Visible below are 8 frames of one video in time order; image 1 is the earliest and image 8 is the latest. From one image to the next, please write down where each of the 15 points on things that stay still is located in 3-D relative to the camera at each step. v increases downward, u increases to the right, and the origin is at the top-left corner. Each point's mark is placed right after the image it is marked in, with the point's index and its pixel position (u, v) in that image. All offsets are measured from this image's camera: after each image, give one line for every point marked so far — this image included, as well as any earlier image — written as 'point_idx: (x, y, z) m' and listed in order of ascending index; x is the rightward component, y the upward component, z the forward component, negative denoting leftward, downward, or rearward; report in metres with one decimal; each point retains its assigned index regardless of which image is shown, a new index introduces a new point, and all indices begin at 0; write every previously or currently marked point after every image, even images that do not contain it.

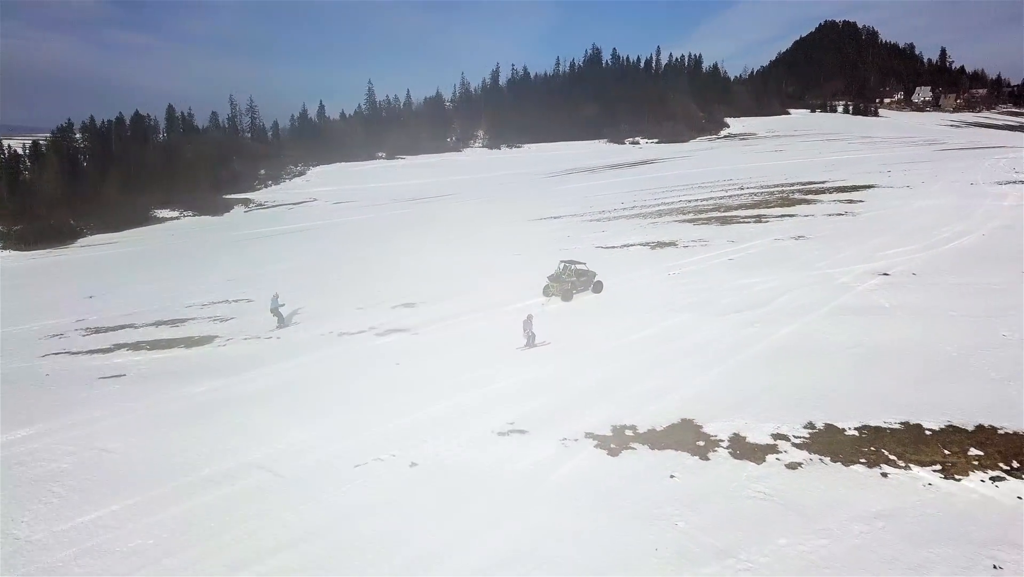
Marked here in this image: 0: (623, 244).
0: (+2.0, +0.9, +14.6) m
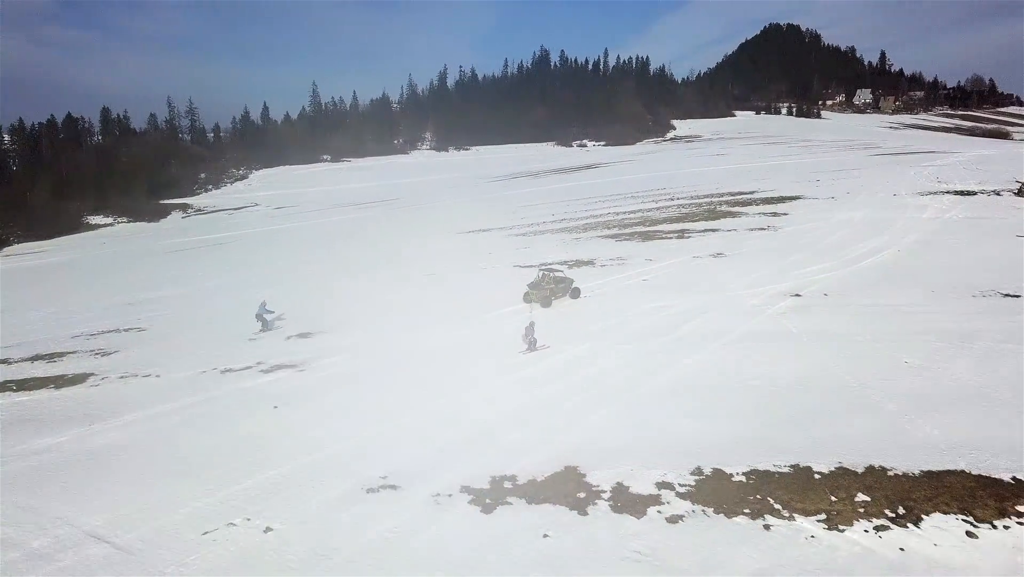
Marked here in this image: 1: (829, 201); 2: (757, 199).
0: (+0.5, +0.5, +14.2) m
1: (+7.6, +2.1, +18.9) m
2: (+6.1, +2.2, +19.8) m
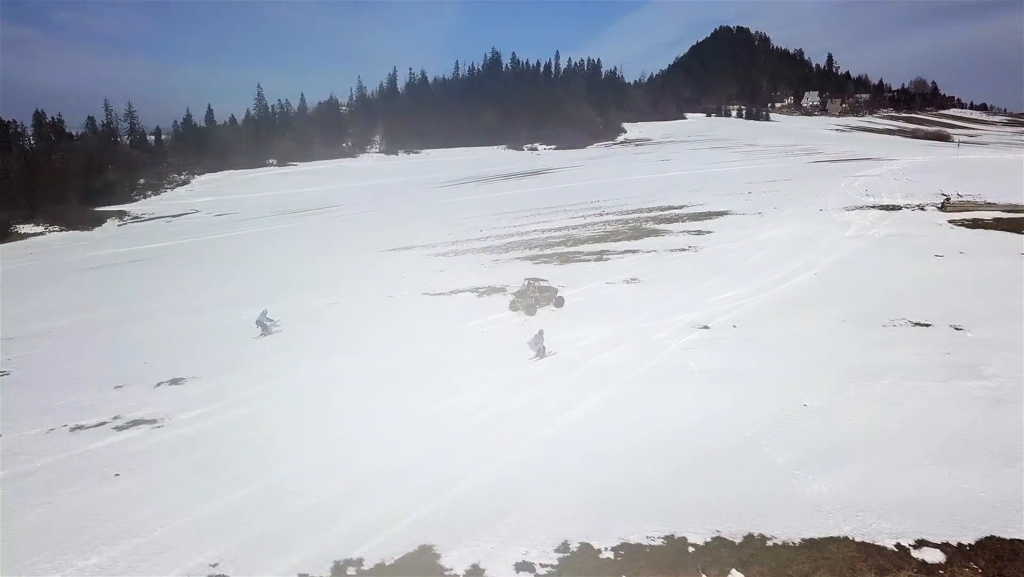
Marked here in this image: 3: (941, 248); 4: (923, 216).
0: (-1.0, 0.0, +13.6) m
1: (+5.8, +1.7, +18.7) m
2: (+4.2, +1.8, +19.5) m
3: (+8.5, +0.8, +15.6) m
4: (+9.5, +1.7, +18.4) m
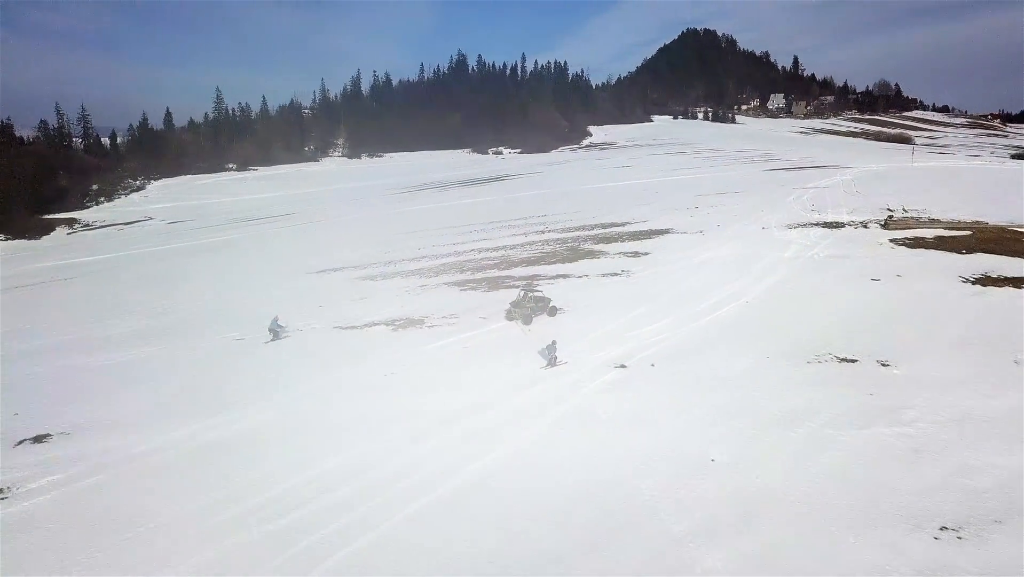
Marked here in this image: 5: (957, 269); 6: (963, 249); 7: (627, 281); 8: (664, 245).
0: (-2.3, -0.5, +13.0) m
1: (+4.3, +1.2, +18.3) m
2: (+2.7, +1.4, +19.0) m
3: (+7.1, +0.3, +15.2) m
4: (+8.0, +1.2, +18.1) m
5: (+8.7, +0.4, +15.5) m
6: (+9.7, +0.8, +16.9) m
7: (+2.1, +0.1, +14.5) m
8: (+3.4, +1.0, +17.5) m
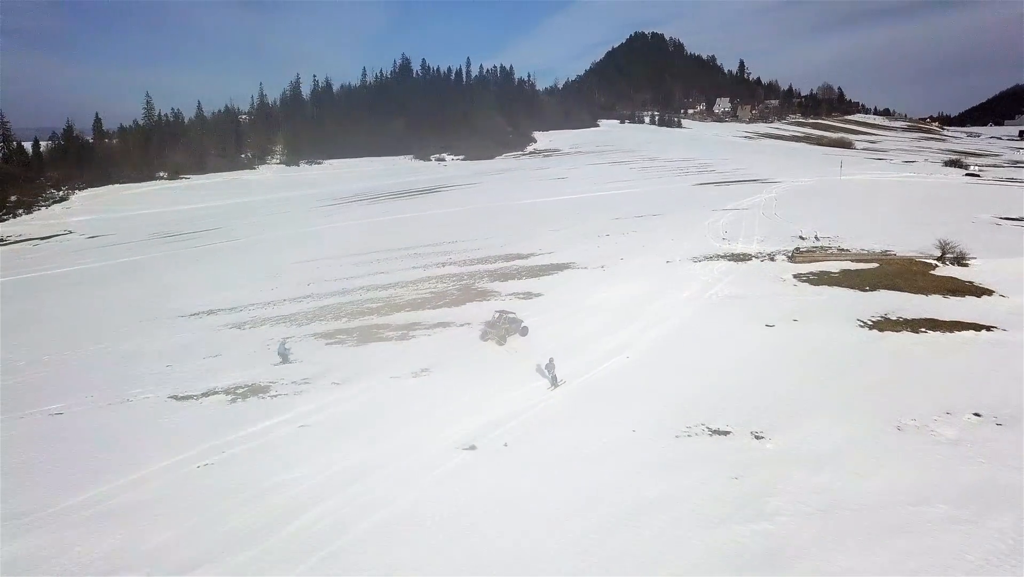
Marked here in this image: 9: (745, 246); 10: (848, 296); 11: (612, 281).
0: (-4.4, -1.4, +11.8) m
1: (+1.9, +0.4, +17.4) m
2: (+0.3, +0.5, +18.1) m
3: (+4.9, -0.5, +14.5) m
4: (+5.6, +0.4, +17.4) m
5: (+6.5, -0.4, +14.9) m
6: (+7.4, +0.1, +16.4) m
7: (-0.1, -0.7, +13.5) m
8: (+1.1, +0.1, +16.6) m
9: (+5.8, +1.0, +19.5) m
10: (+6.7, -0.2, +15.6) m
11: (+2.1, +0.1, +16.6) m
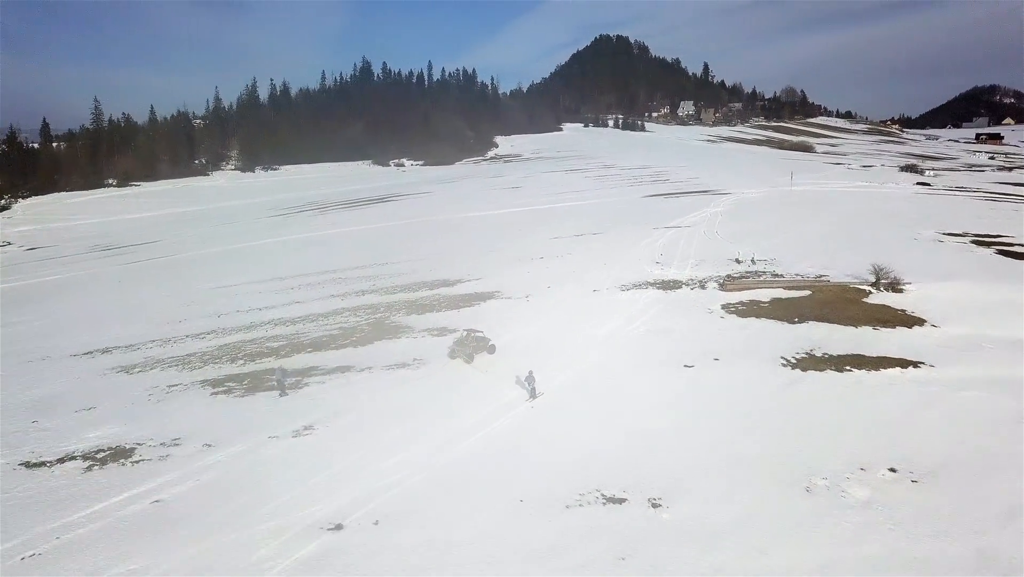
0: (-5.9, -2.1, +10.8) m
1: (+0.2, -0.3, +16.6) m
2: (-1.5, -0.2, +17.3) m
3: (+3.3, -1.1, +13.9) m
4: (+3.9, -0.2, +16.8) m
5: (+4.9, -1.0, +14.3) m
6: (+5.7, -0.6, +15.8) m
7: (-1.6, -1.4, +12.7) m
8: (-0.6, -0.5, +15.8) m
9: (+4.0, +0.4, +18.9) m
10: (+5.0, -0.8, +15.0) m
11: (+0.4, -0.5, +15.9) m
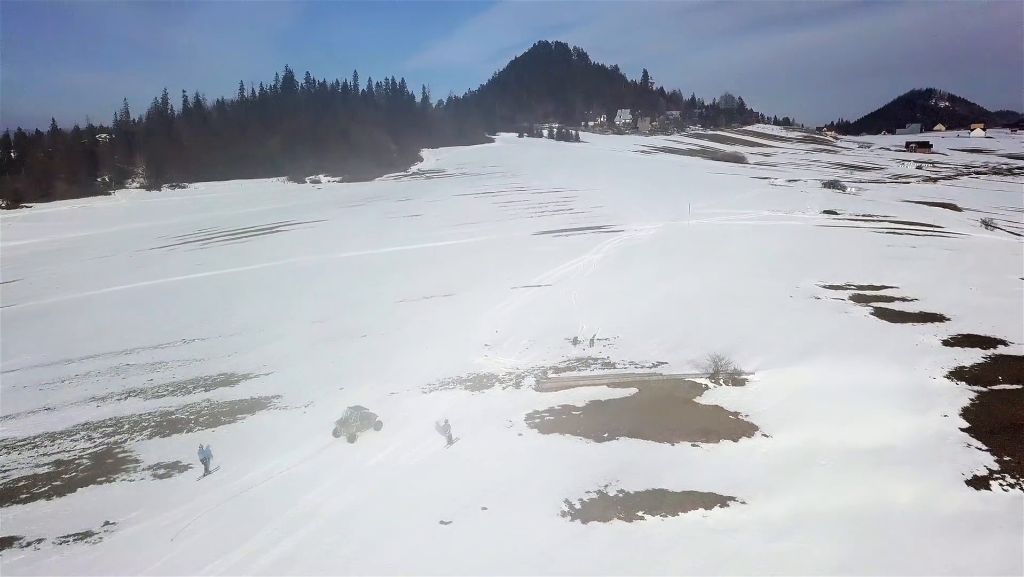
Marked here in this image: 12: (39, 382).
0: (-9.6, -4.1, +8.1) m
1: (-3.8, -2.2, +14.2) m
2: (-5.6, -2.2, +14.8) m
3: (-0.6, -3.0, +11.7) m
4: (-0.2, -2.1, +14.6) m
5: (+1.0, -2.9, +12.2) m
6: (+1.7, -2.5, +13.7) m
7: (-5.4, -3.4, +10.2) m
8: (-4.6, -2.5, +13.4) m
9: (-0.2, -1.5, +16.8) m
10: (+1.1, -2.7, +12.9) m
11: (-3.6, -2.5, +13.5) m
12: (-10.4, -2.1, +17.3) m
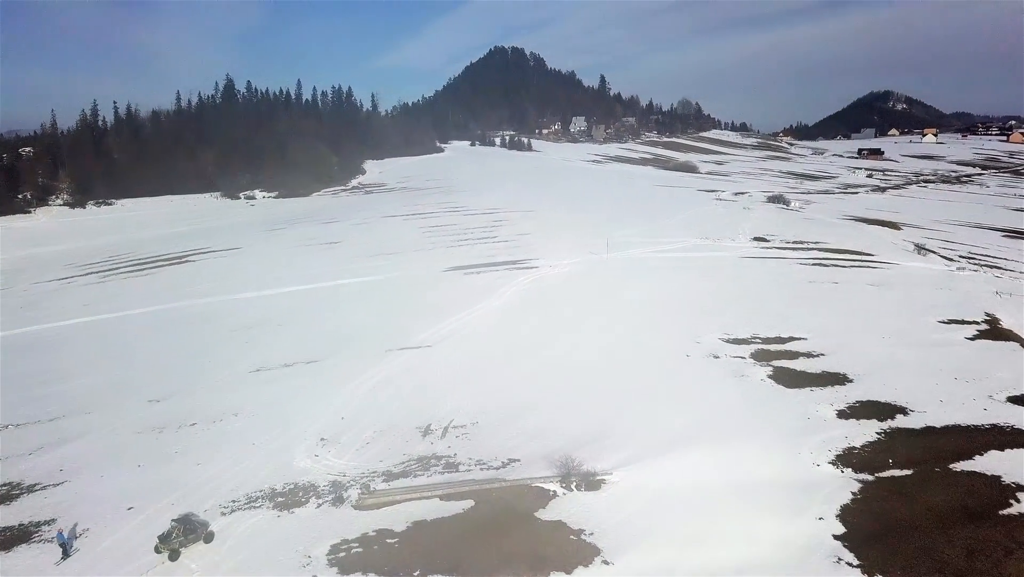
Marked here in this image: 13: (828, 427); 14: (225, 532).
0: (-12.4, -5.9, +5.8) m
1: (-6.9, -4.0, +12.2) m
2: (-8.6, -3.9, +12.7) m
3: (-3.6, -4.7, +9.8) m
4: (-3.2, -3.9, +12.7) m
5: (-2.0, -4.7, +10.3) m
6: (-1.4, -4.2, +11.9) m
7: (-8.3, -5.1, +8.1) m
8: (-7.6, -4.3, +11.3) m
9: (-3.4, -3.2, +14.9) m
10: (-1.9, -4.4, +11.1) m
11: (-6.6, -4.2, +11.5) m
12: (-13.5, -3.9, +15.1) m
13: (+7.4, -3.2, +18.6) m
14: (-4.6, -3.9, +12.6) m
